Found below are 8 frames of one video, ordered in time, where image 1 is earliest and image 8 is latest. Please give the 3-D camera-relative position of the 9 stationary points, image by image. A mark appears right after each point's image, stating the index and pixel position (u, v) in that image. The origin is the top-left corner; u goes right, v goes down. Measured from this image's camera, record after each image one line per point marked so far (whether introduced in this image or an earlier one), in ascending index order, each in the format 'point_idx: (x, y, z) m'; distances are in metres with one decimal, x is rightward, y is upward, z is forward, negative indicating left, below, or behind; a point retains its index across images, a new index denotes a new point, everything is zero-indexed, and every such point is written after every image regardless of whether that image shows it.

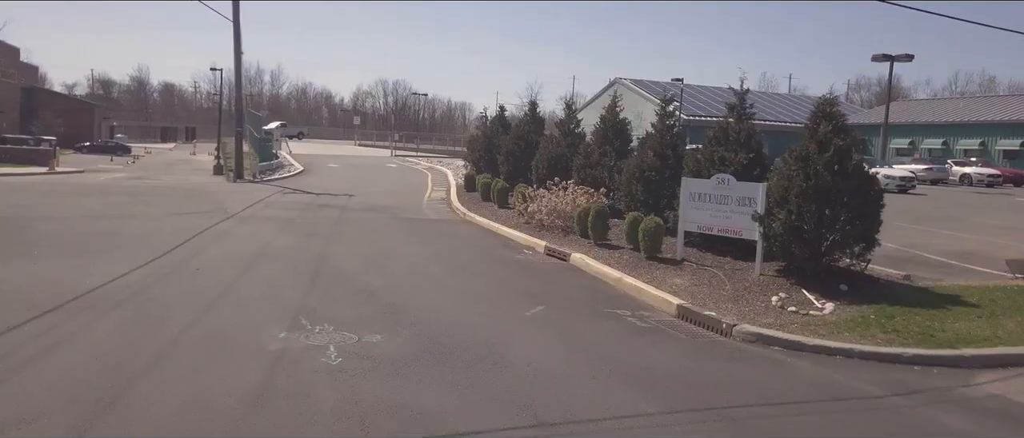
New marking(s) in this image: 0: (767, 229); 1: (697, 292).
0: (+3.9, -0.2, +11.4) m
1: (+2.7, -1.1, +11.0) m
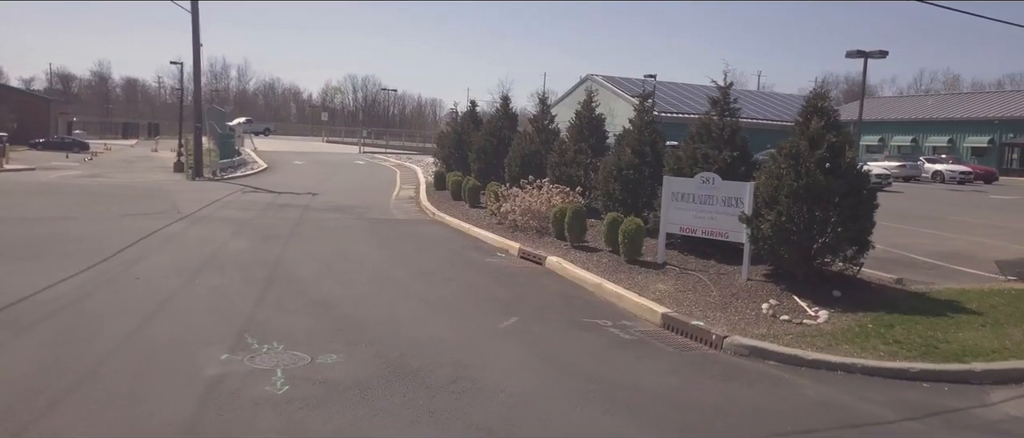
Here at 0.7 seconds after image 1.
0: (+3.5, -0.2, +10.7) m
1: (+2.4, -1.1, +10.3) m
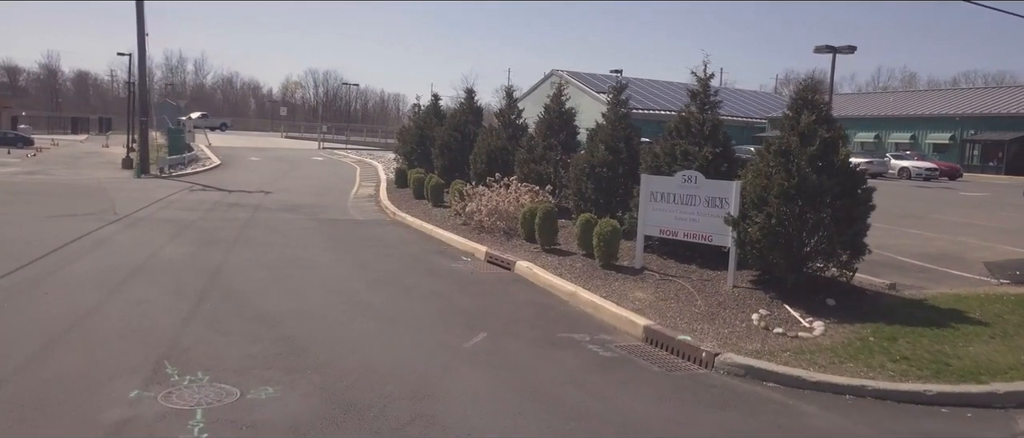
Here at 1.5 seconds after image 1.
0: (+3.1, -0.2, +9.9) m
1: (+1.9, -1.1, +9.4) m
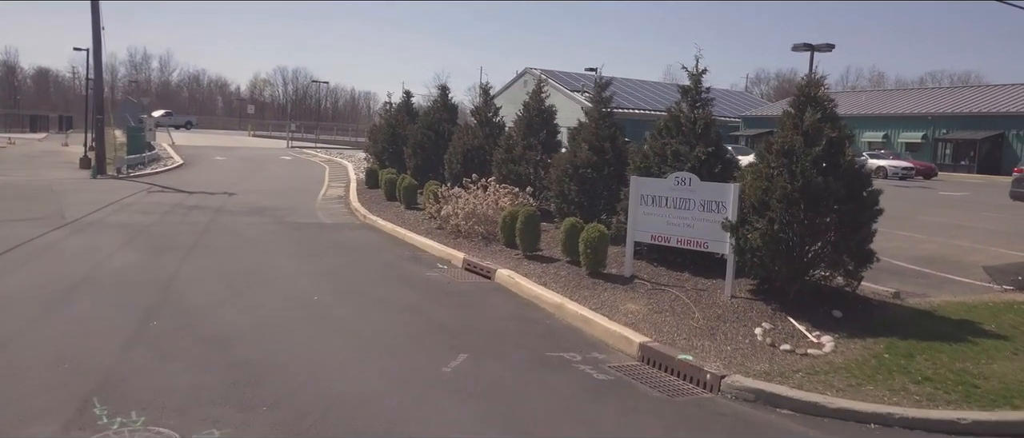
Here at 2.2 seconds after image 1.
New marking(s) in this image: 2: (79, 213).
0: (+2.8, -0.3, +9.2) m
1: (+1.7, -1.2, +8.6) m
2: (-9.6, +0.1, +16.4) m
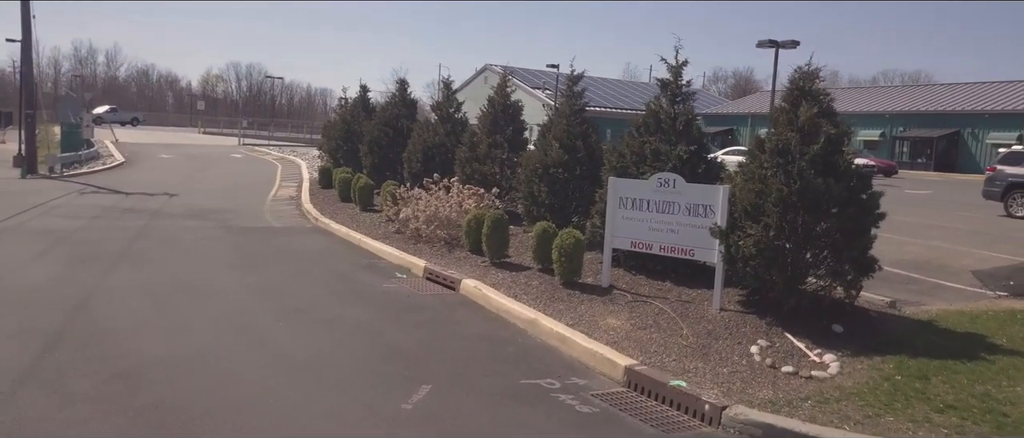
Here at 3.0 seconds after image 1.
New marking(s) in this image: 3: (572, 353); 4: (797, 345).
0: (+2.5, -0.3, +8.3) m
1: (+1.4, -1.3, +7.8) m
2: (-10.3, 0.0, +14.9) m
3: (+0.6, -1.4, +7.7) m
4: (+2.9, -1.3, +7.6) m
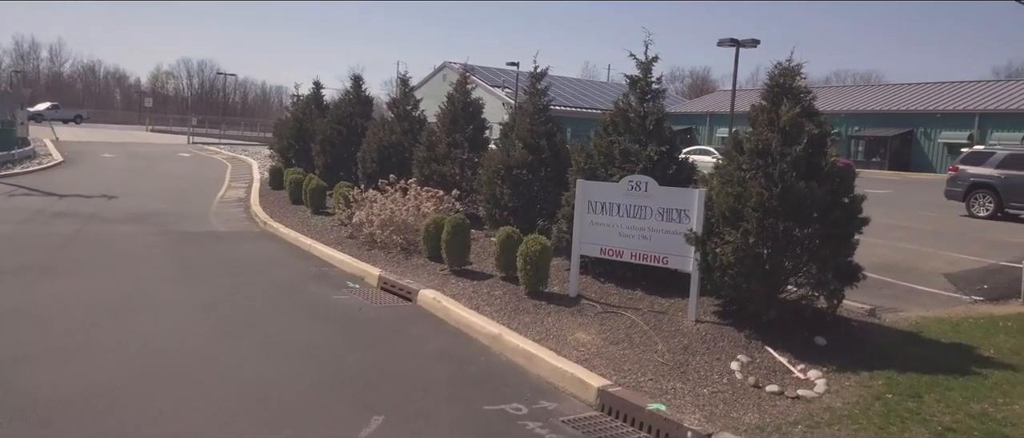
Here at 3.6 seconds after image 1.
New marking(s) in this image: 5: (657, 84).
0: (+2.1, -0.4, +7.8) m
1: (+1.0, -1.4, +7.2) m
2: (-11.1, -0.1, +13.6) m
3: (+0.3, -1.5, +7.1) m
4: (+2.6, -1.4, +7.1) m
5: (+1.9, +1.8, +9.8) m
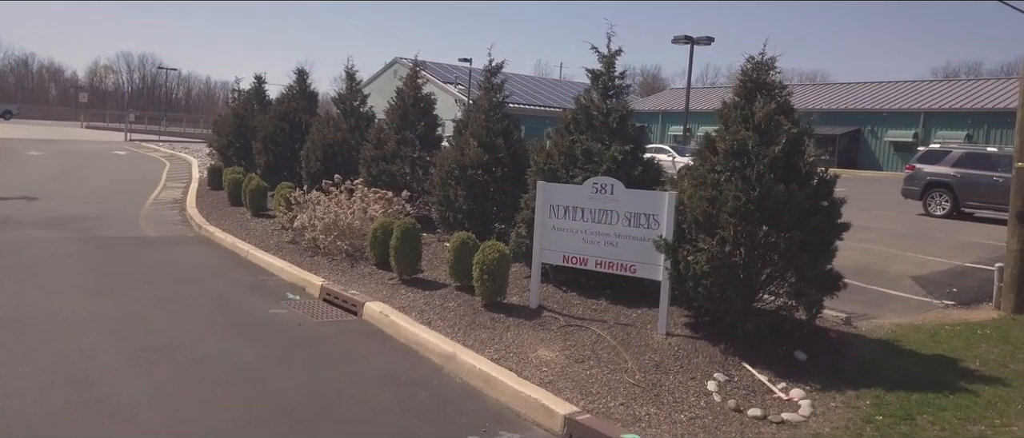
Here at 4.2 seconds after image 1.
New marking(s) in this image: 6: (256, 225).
0: (+1.6, -0.4, +7.2) m
1: (+0.6, -1.4, +6.5) m
2: (-11.8, -0.2, +12.2) m
3: (-0.1, -1.5, +6.4) m
4: (+2.2, -1.4, +6.5) m
5: (+1.4, +1.7, +9.2) m
6: (-4.8, -0.1, +13.9) m
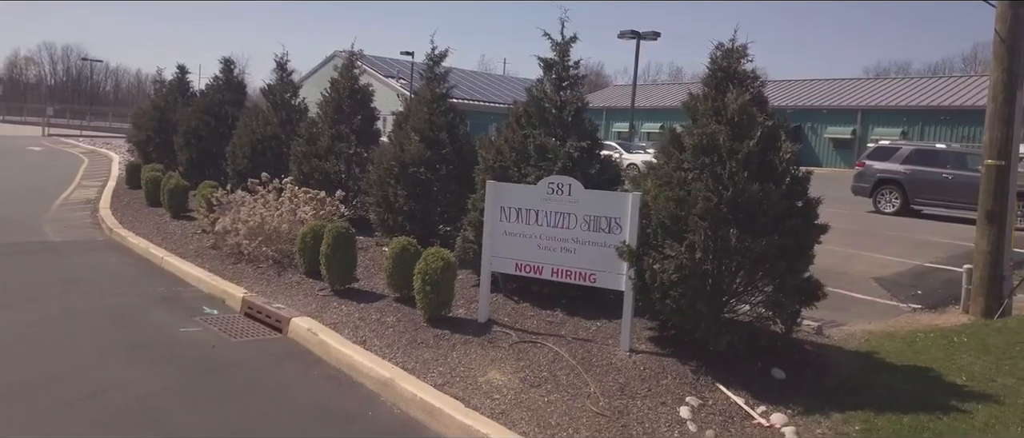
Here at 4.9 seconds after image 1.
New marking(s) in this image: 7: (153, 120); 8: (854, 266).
0: (+1.2, -0.5, +6.5) m
1: (+0.2, -1.5, +5.7) m
2: (-12.7, -0.3, +10.4) m
3: (-0.5, -1.6, +5.5) m
4: (+1.8, -1.4, +5.8) m
5: (+0.7, +1.7, +8.4) m
6: (-5.8, -0.2, +12.7) m
7: (-9.2, +2.5, +19.0) m
8: (+5.4, -0.7, +11.6) m
